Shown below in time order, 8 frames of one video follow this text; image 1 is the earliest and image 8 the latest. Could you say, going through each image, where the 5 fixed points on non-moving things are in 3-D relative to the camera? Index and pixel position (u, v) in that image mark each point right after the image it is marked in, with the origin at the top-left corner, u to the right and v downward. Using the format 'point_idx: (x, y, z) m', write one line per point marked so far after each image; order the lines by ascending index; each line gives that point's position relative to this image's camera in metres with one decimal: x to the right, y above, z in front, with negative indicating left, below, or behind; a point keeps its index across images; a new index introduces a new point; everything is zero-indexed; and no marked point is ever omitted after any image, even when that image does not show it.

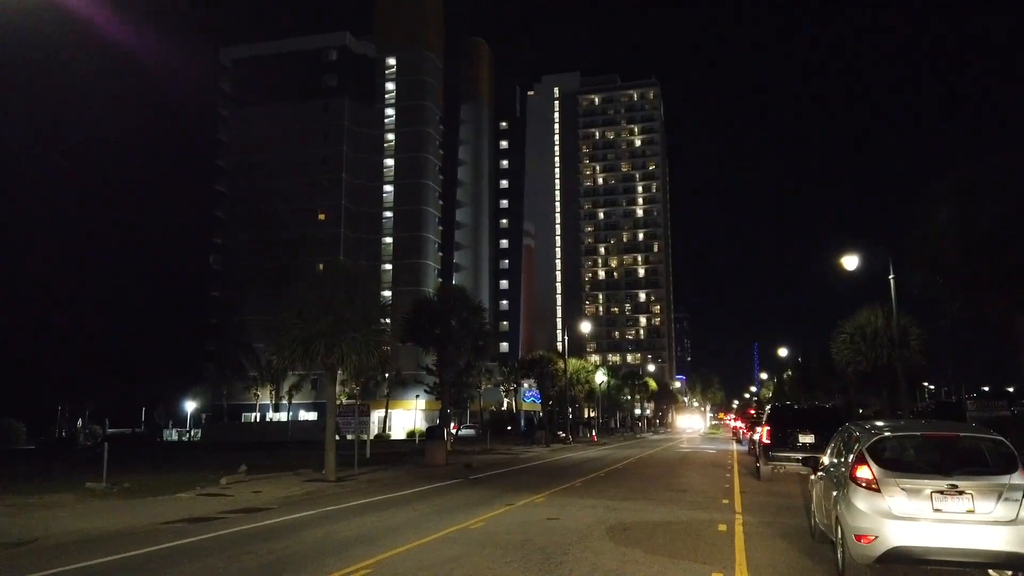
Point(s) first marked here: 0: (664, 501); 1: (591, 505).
0: (+2.7, -3.9, +15.5) m
1: (+1.3, -3.6, +14.1) m
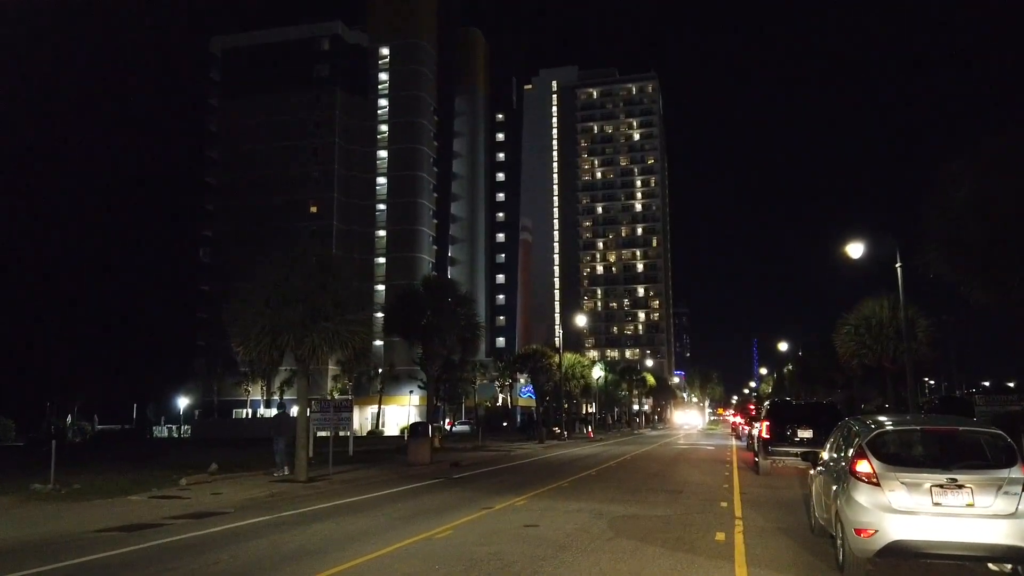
0: (+2.4, -3.7, +14.3) m
1: (+1.0, -3.4, +12.9) m
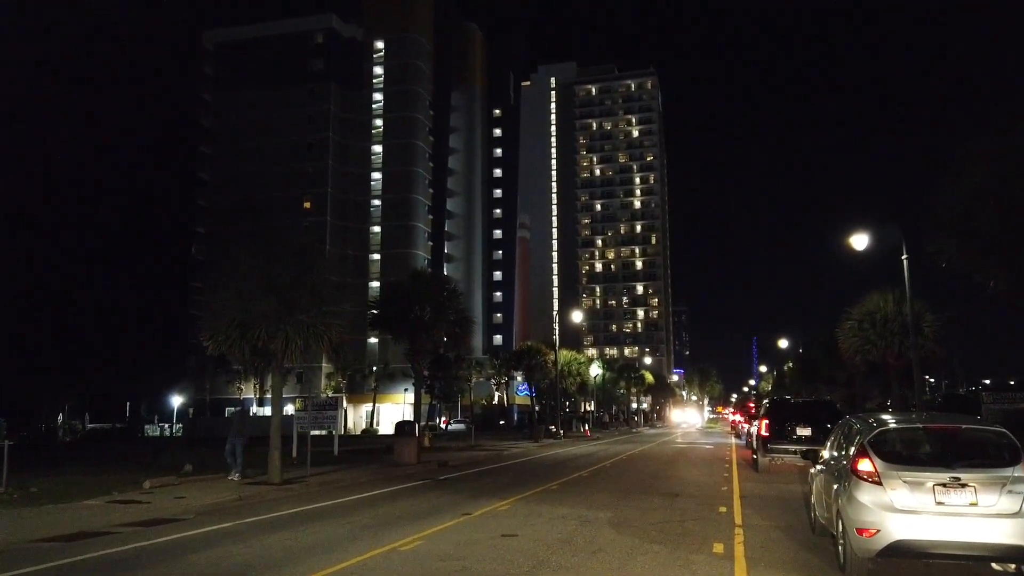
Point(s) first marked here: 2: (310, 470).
0: (+2.1, -3.5, +13.3) m
1: (+0.7, -3.2, +11.9) m
2: (-4.8, -4.4, +20.4) m
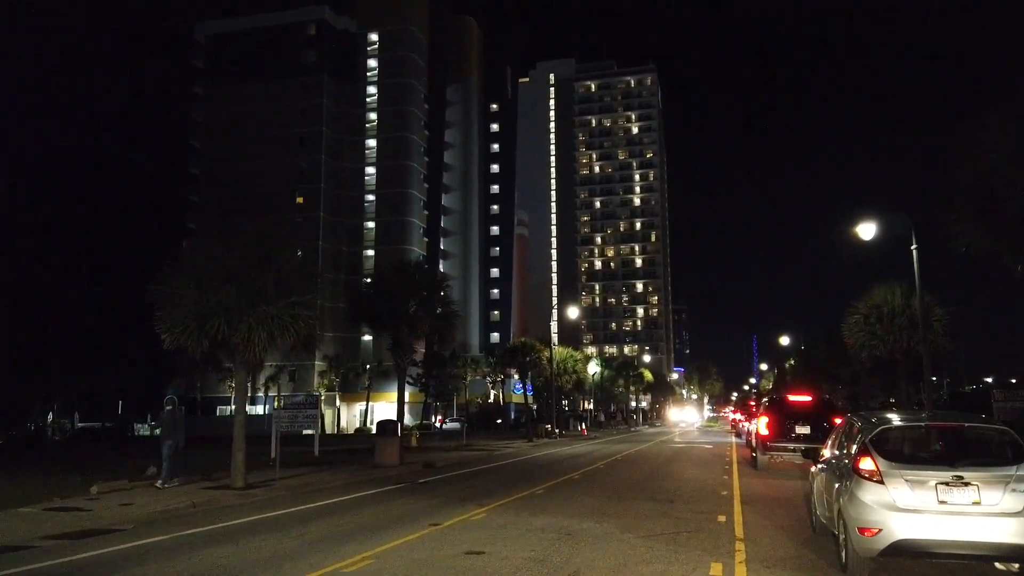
0: (+1.8, -3.3, +12.0) m
1: (+0.4, -3.0, +10.6) m
2: (-5.1, -4.2, +19.2) m
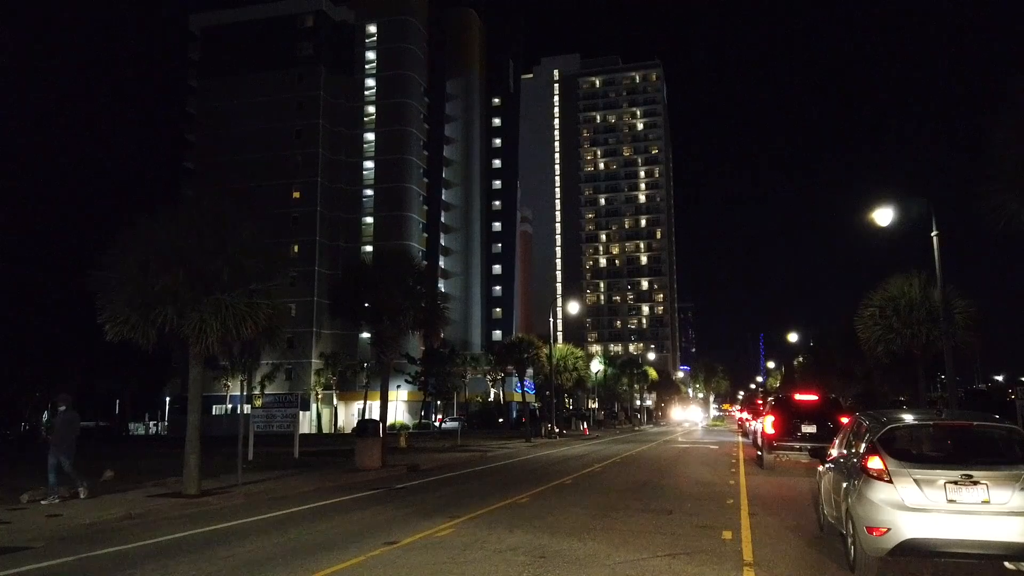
0: (+1.5, -3.0, +10.4) m
1: (0.0, -2.7, +9.1) m
2: (-5.4, -4.0, +17.7) m
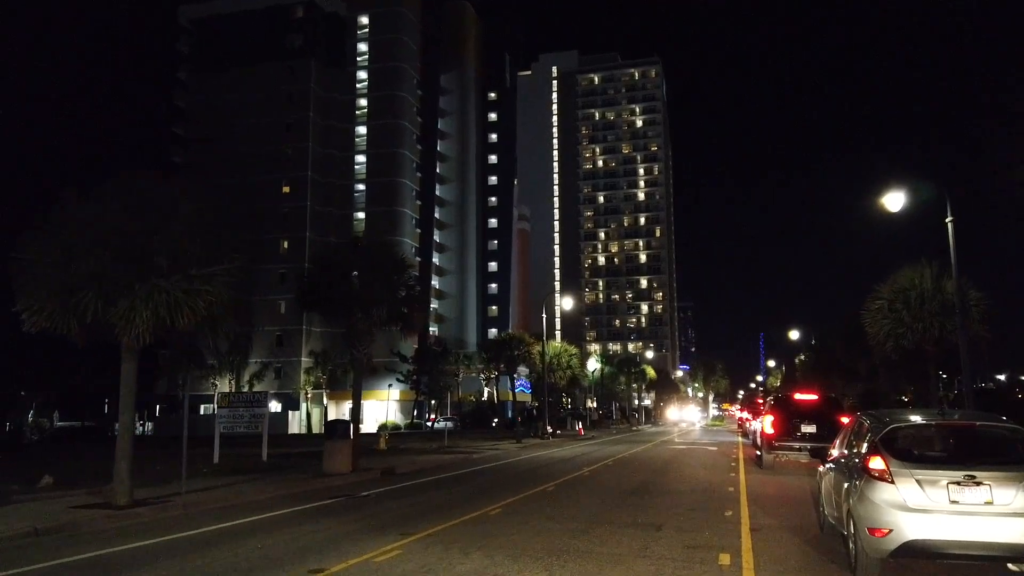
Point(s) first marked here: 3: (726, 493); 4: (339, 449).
0: (+1.0, -2.8, +8.9) m
1: (-0.4, -2.5, +7.5) m
2: (-5.8, -3.7, +16.1) m
3: (+4.3, -4.2, +16.9) m
4: (-4.0, -3.7, +19.5) m
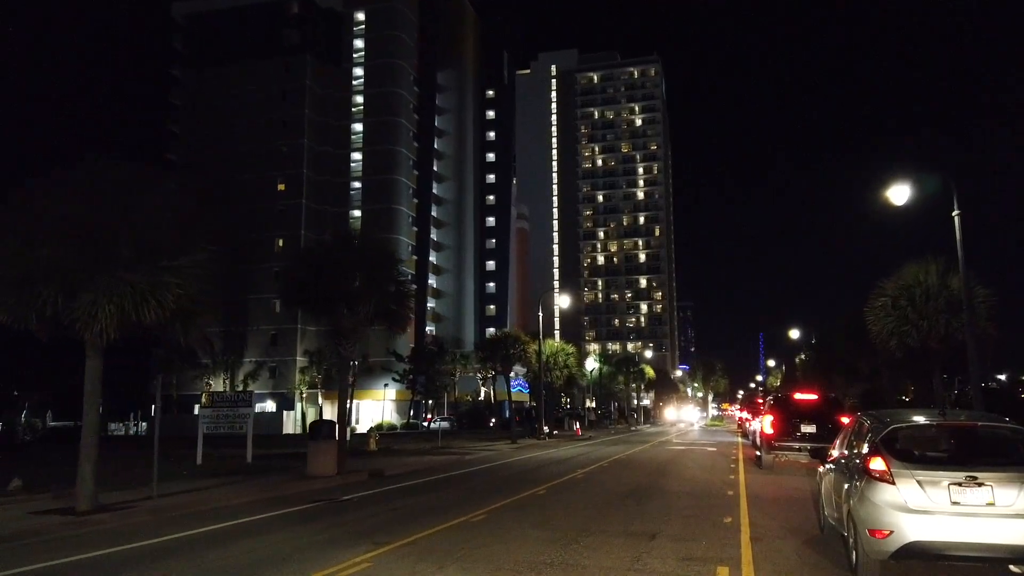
0: (+0.8, -2.7, +8.2) m
1: (-0.6, -2.4, +6.8) m
2: (-6.0, -3.6, +15.4) m
3: (+4.1, -4.1, +16.3) m
4: (-4.2, -3.6, +18.8) m
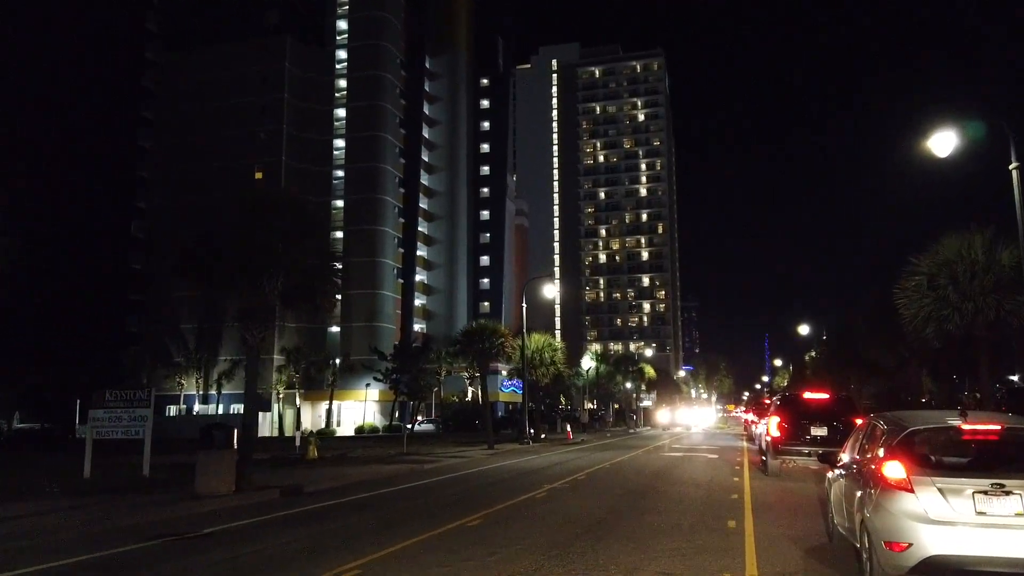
0: (-0.2, -2.1, +4.4) m
1: (-1.6, -1.8, +3.0) m
2: (-7.0, -3.1, +11.6) m
3: (+3.2, -3.6, +12.4) m
4: (-5.1, -3.1, +15.0) m
